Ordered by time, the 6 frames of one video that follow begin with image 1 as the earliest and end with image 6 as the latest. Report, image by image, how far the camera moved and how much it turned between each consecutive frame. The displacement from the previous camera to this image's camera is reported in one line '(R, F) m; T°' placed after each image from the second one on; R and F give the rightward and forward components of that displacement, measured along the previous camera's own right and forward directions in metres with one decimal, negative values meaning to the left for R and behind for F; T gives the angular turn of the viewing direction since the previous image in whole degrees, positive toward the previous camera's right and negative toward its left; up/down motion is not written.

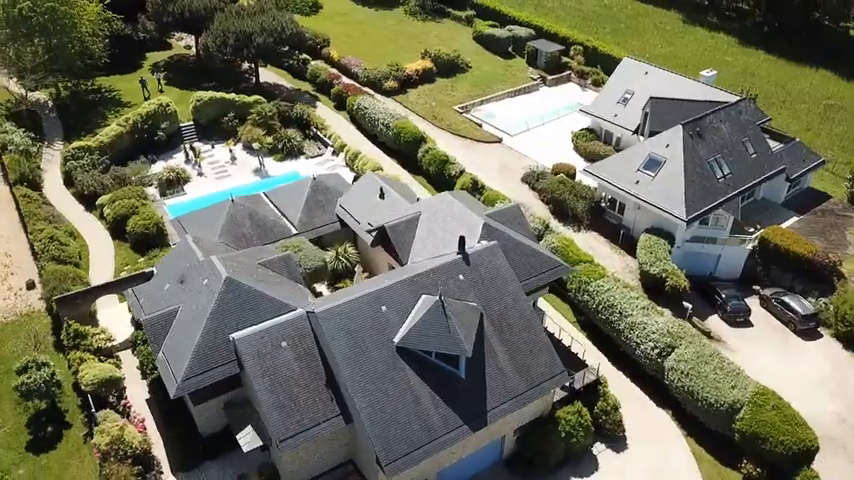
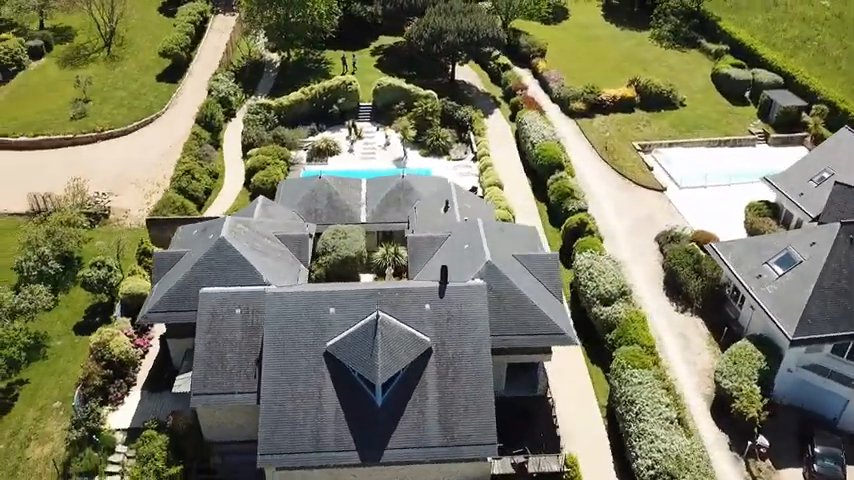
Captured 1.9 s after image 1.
(+14.0, +4.6) m; -25°
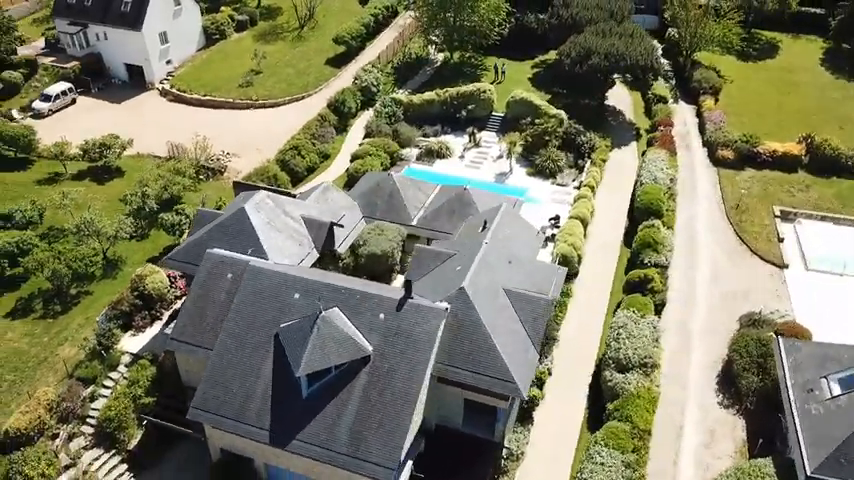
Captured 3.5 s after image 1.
(+11.6, +2.7) m; -19°
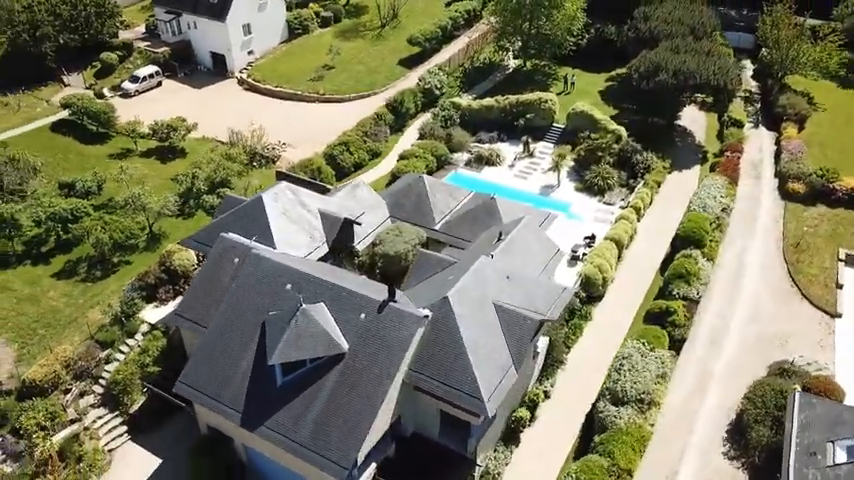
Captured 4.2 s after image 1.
(+5.3, +0.6) m; -9°
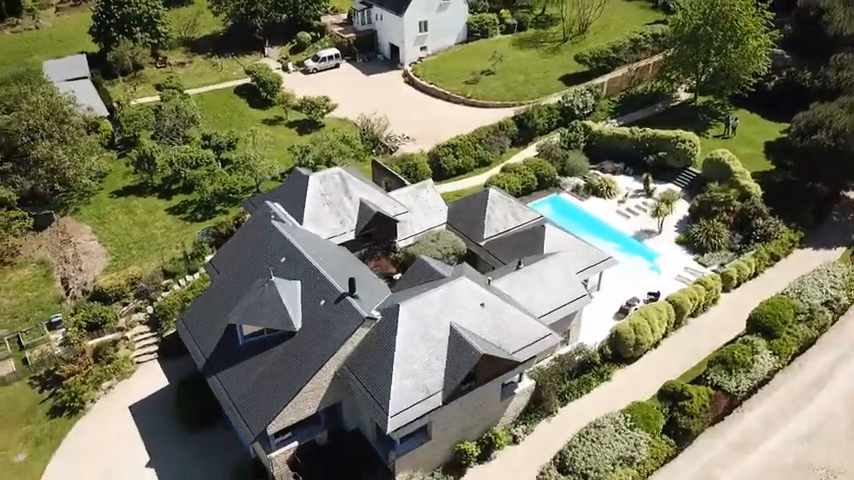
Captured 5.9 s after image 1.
(+12.2, +2.4) m; -20°
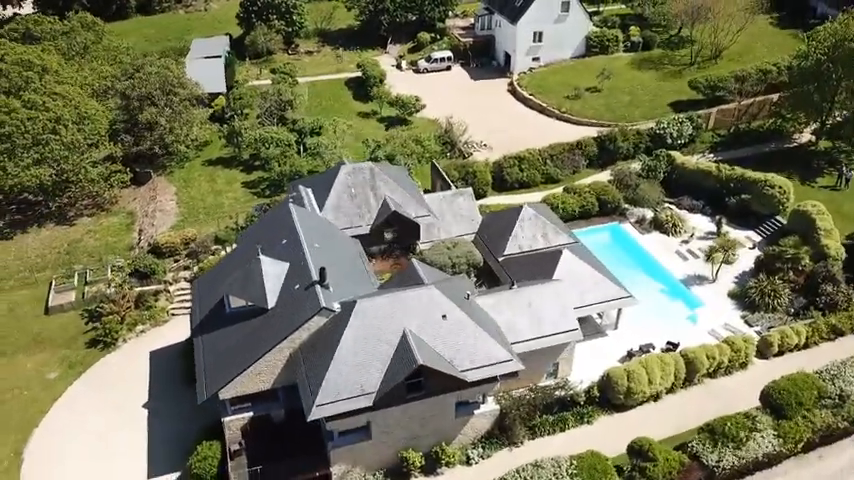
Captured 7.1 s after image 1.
(+9.1, +1.1) m; -14°
